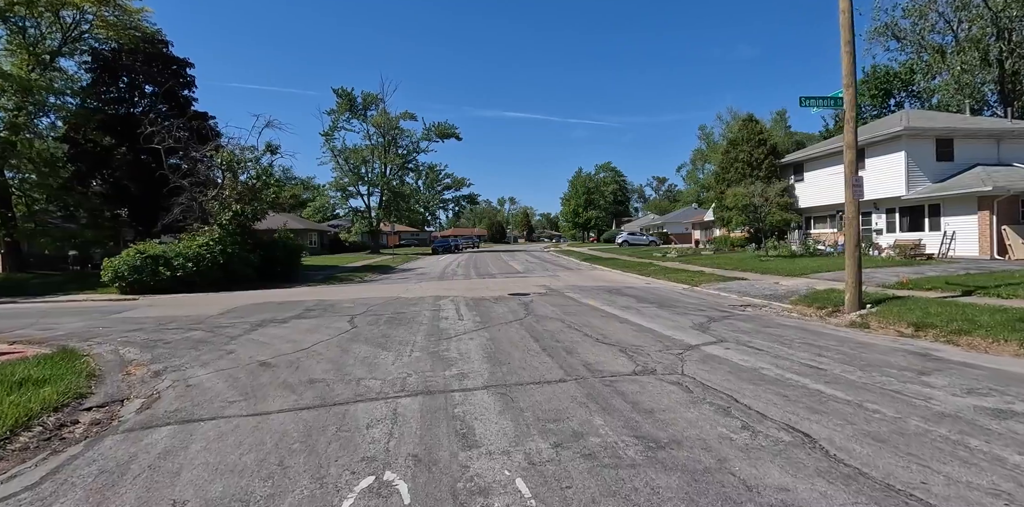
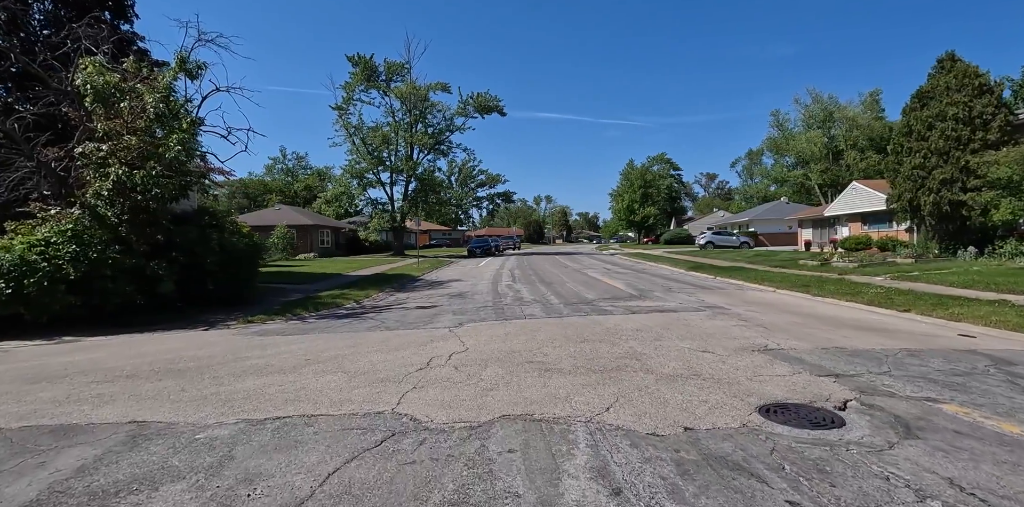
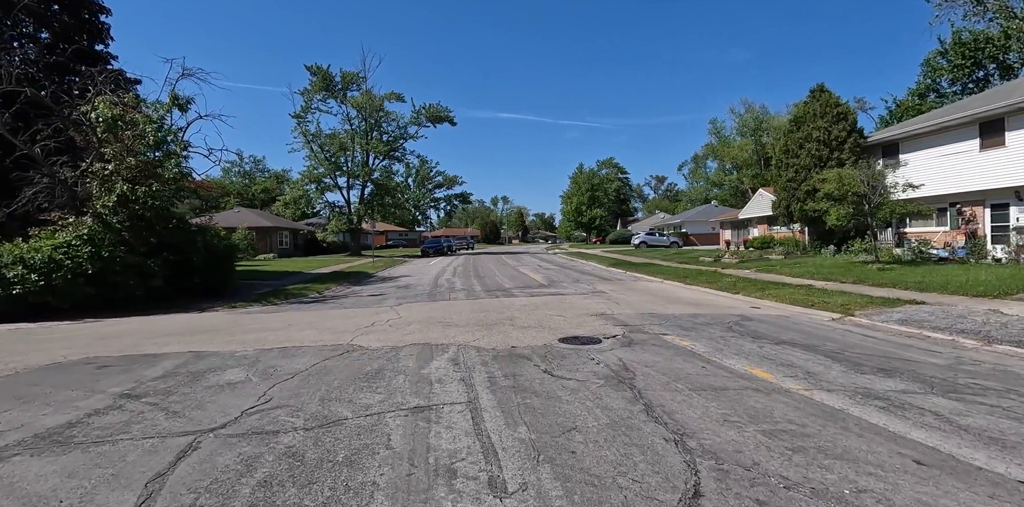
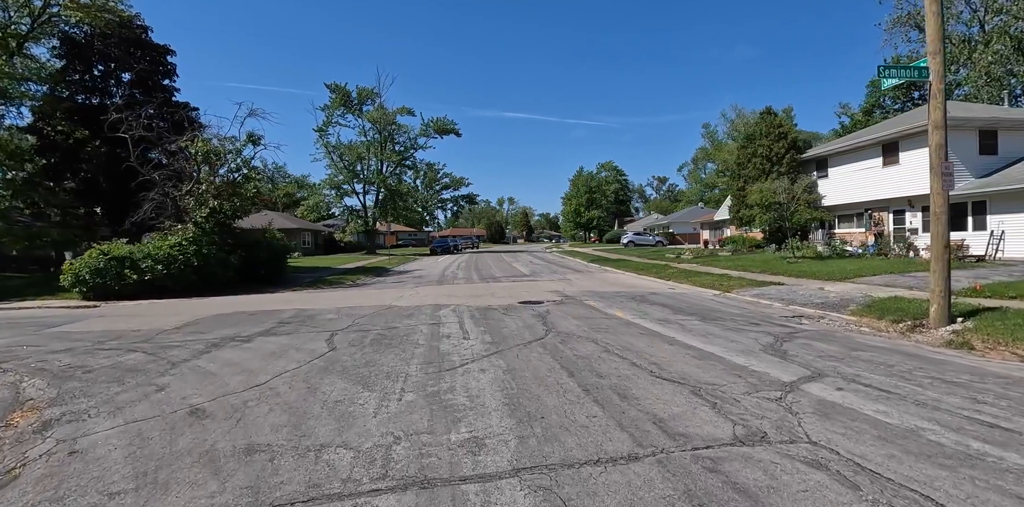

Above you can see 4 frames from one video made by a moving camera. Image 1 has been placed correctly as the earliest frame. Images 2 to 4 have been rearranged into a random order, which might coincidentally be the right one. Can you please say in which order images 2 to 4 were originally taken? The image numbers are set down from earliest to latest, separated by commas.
4, 3, 2
